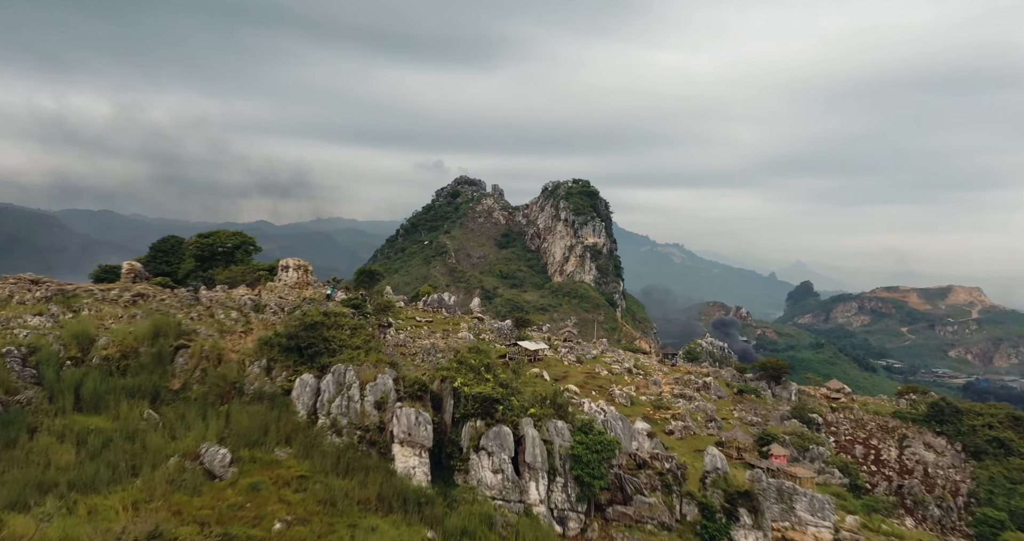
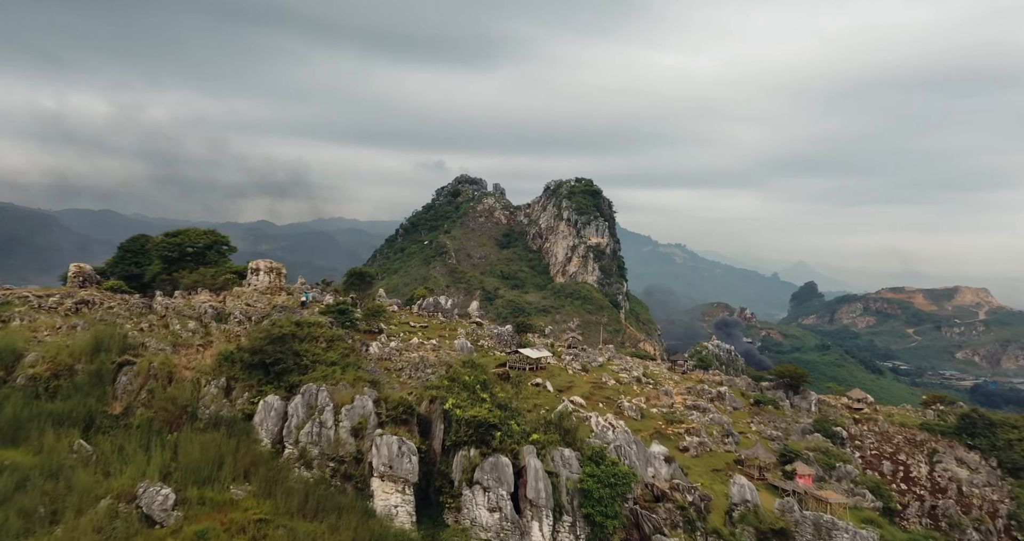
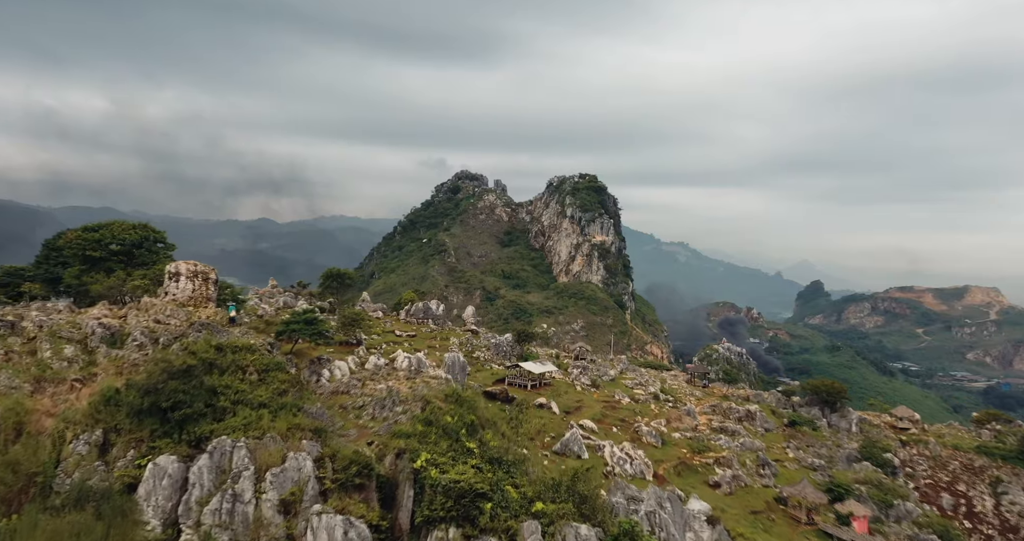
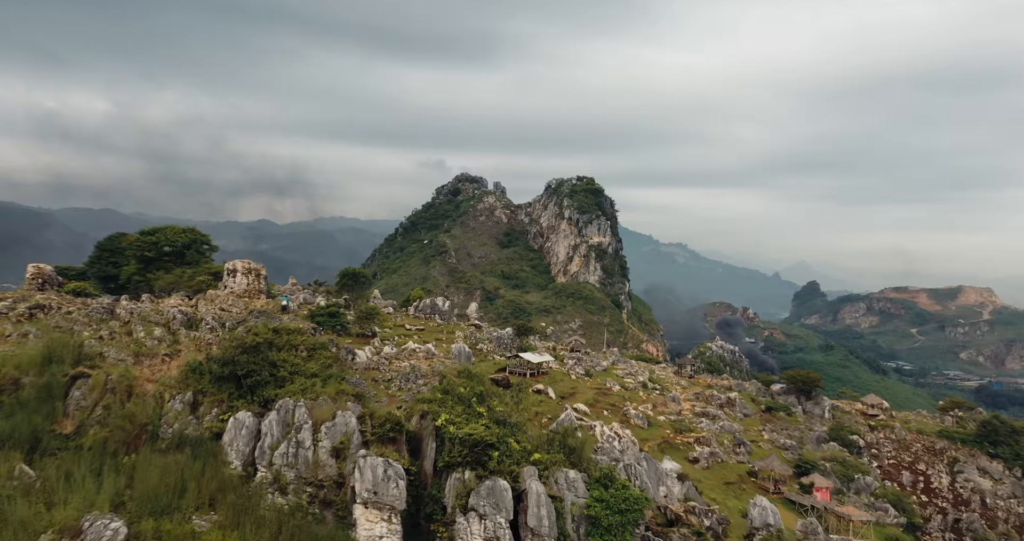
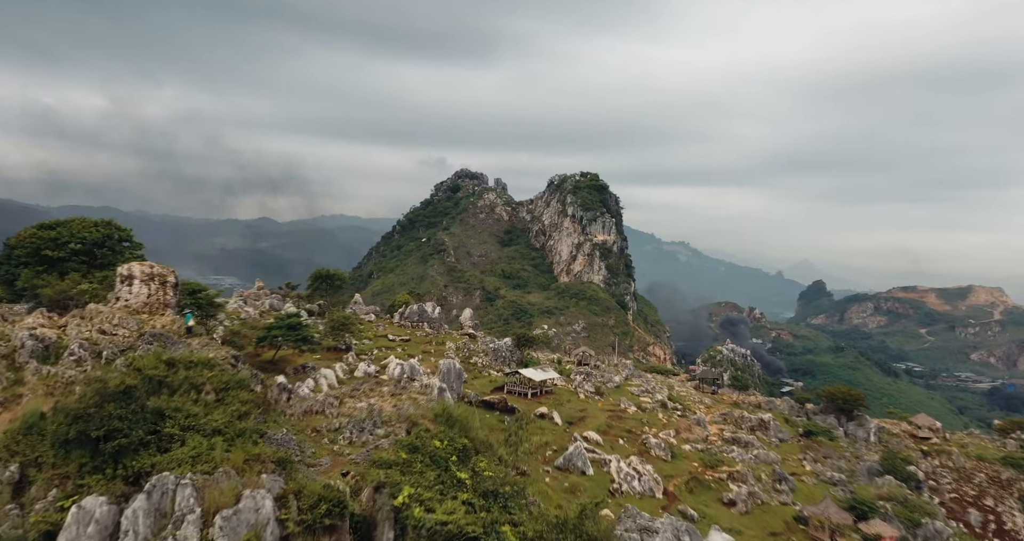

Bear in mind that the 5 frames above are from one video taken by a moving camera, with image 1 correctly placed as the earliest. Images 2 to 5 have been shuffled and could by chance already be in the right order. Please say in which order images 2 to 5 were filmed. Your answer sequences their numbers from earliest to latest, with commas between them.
2, 4, 3, 5
